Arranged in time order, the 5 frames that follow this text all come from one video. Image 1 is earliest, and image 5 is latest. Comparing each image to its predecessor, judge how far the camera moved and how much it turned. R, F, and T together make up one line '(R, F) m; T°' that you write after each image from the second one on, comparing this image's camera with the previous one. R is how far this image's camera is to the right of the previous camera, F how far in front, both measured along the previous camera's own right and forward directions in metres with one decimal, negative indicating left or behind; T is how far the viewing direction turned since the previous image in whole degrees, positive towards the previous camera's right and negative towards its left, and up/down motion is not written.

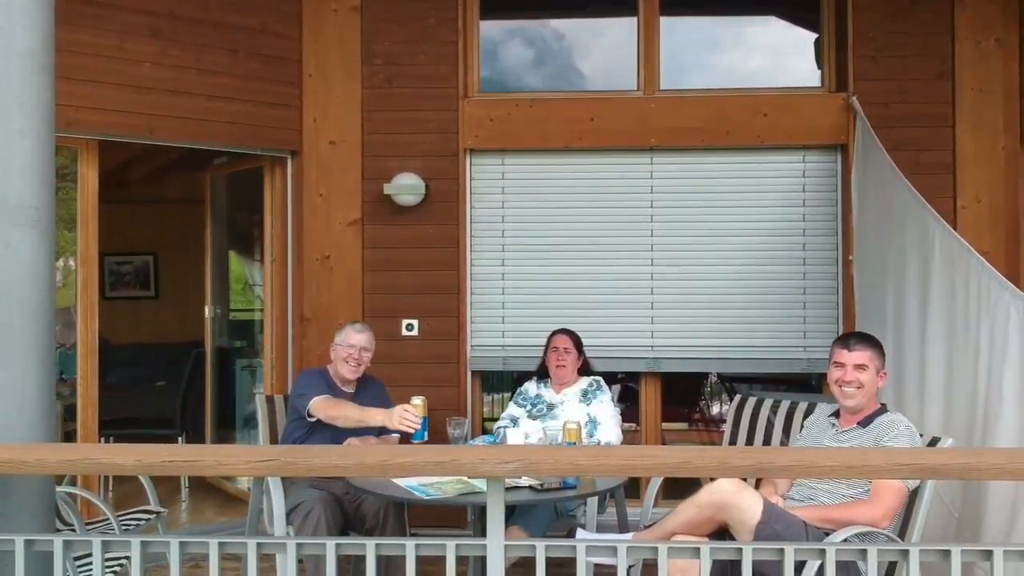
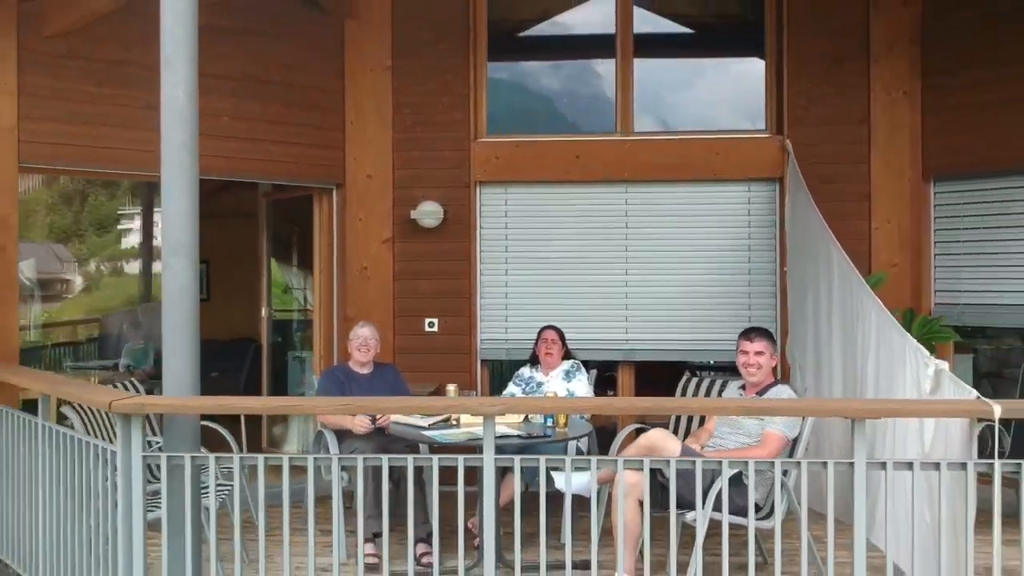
(+0.1, -1.1) m; -1°
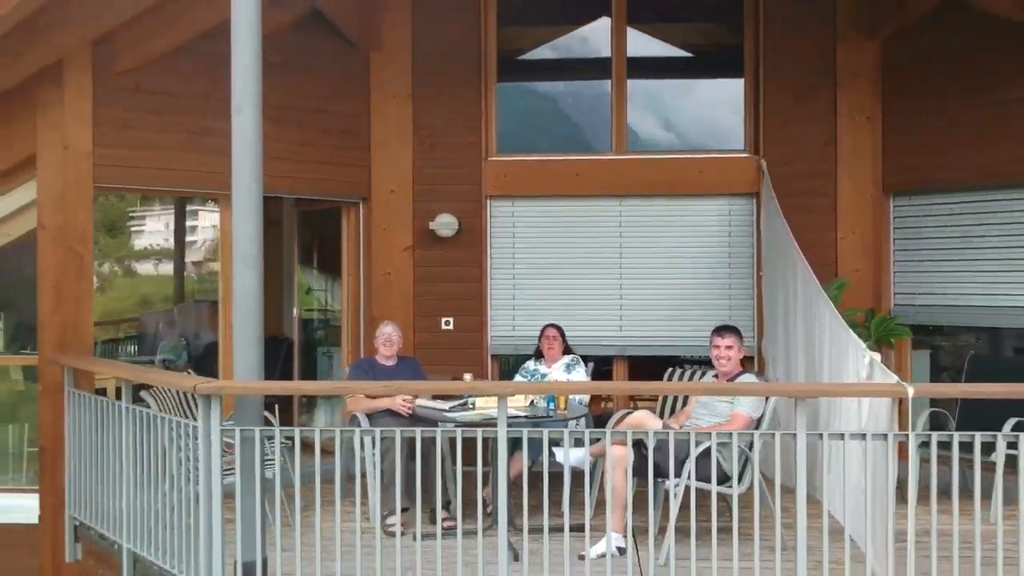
(0.0, -0.7) m; 0°
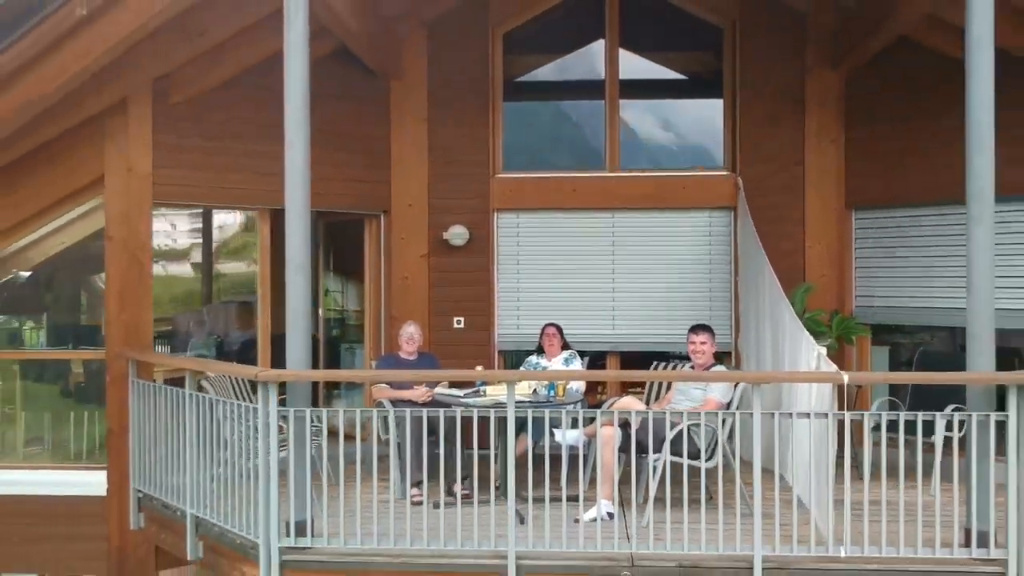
(0.0, -0.8) m; 0°
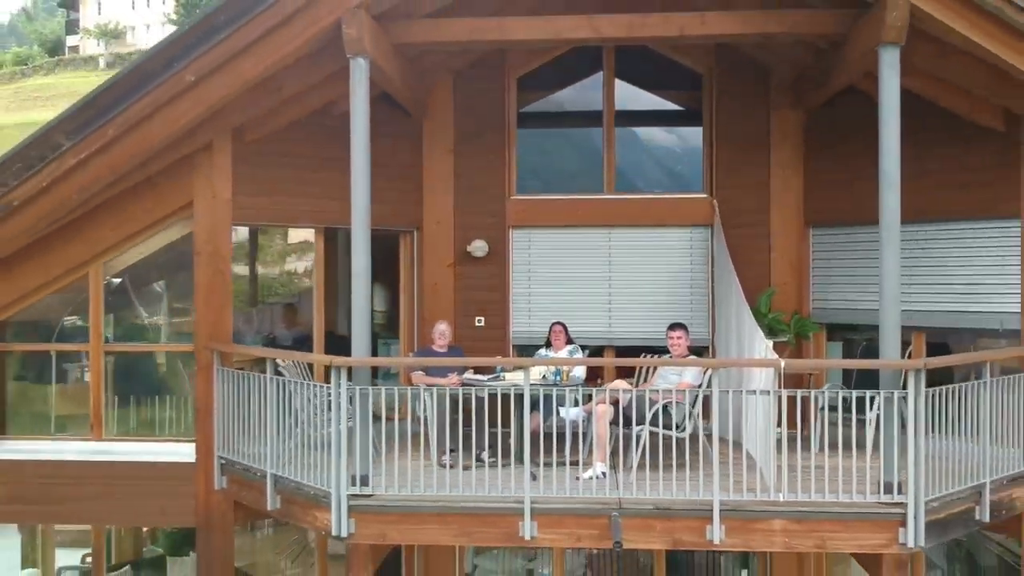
(-0.1, -1.3) m; 0°
